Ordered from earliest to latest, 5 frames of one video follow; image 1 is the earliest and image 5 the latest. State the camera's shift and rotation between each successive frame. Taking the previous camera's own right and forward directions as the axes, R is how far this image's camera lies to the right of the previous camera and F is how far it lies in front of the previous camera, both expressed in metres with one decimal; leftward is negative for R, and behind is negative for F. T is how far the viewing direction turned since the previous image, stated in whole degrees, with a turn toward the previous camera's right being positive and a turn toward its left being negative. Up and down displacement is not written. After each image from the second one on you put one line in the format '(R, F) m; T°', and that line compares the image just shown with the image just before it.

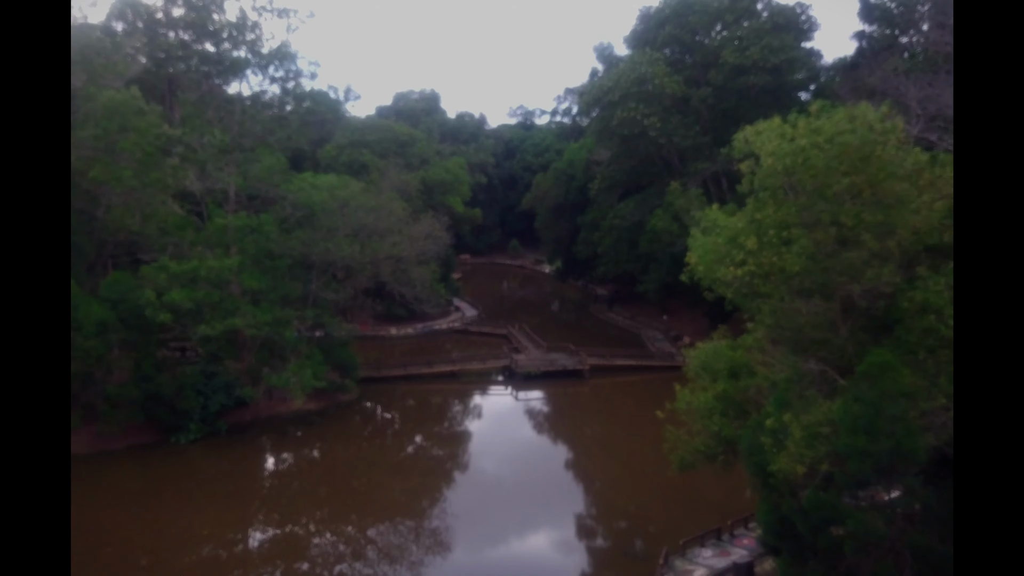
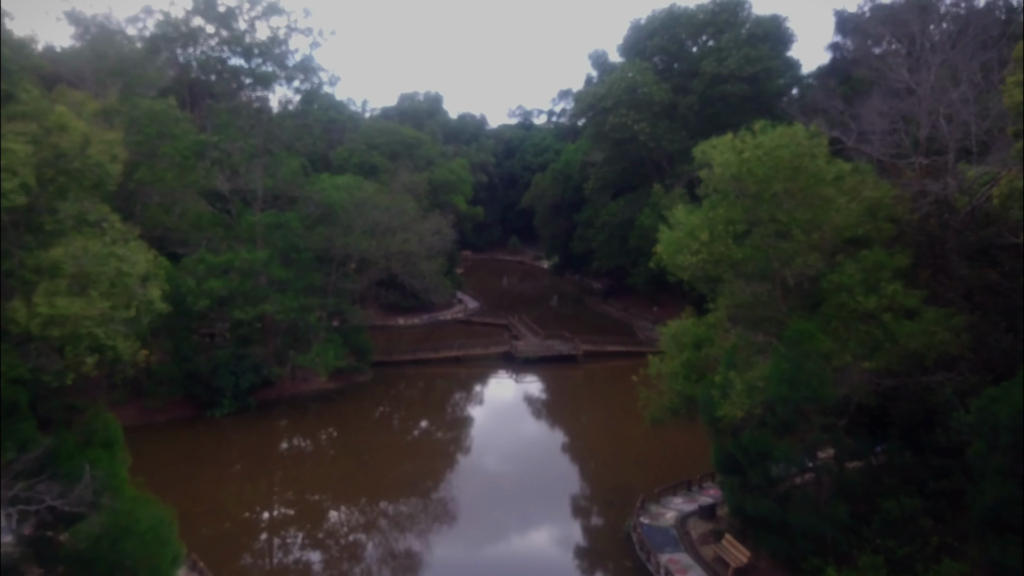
(0.0, -2.3) m; 0°
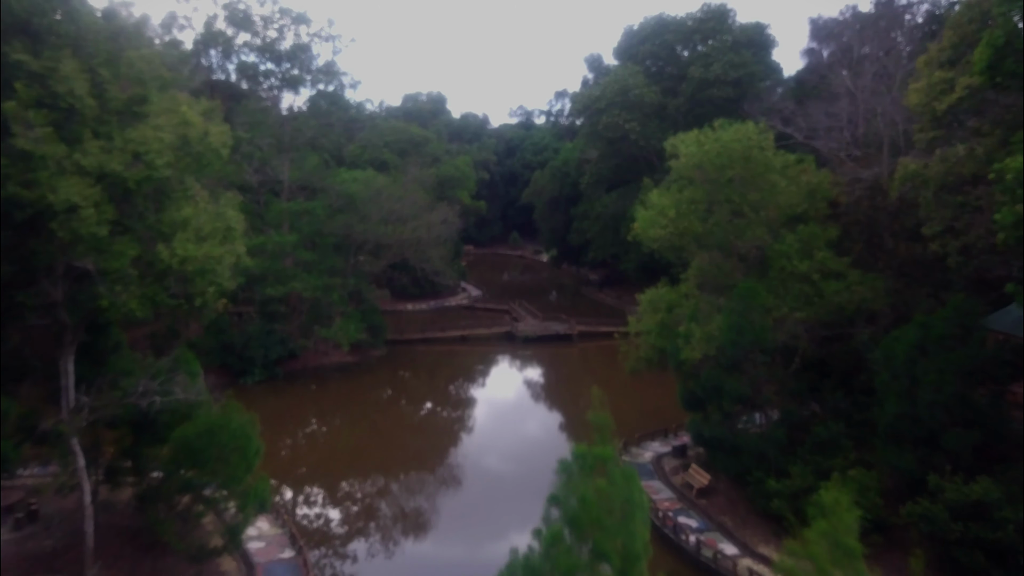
(0.0, -2.5) m; 0°
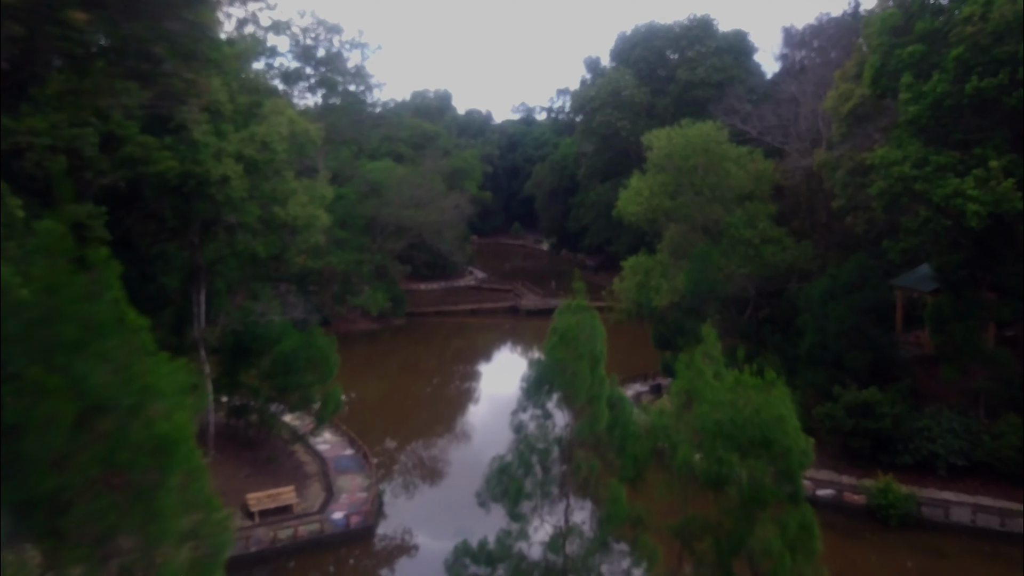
(-0.1, -3.8) m; 0°
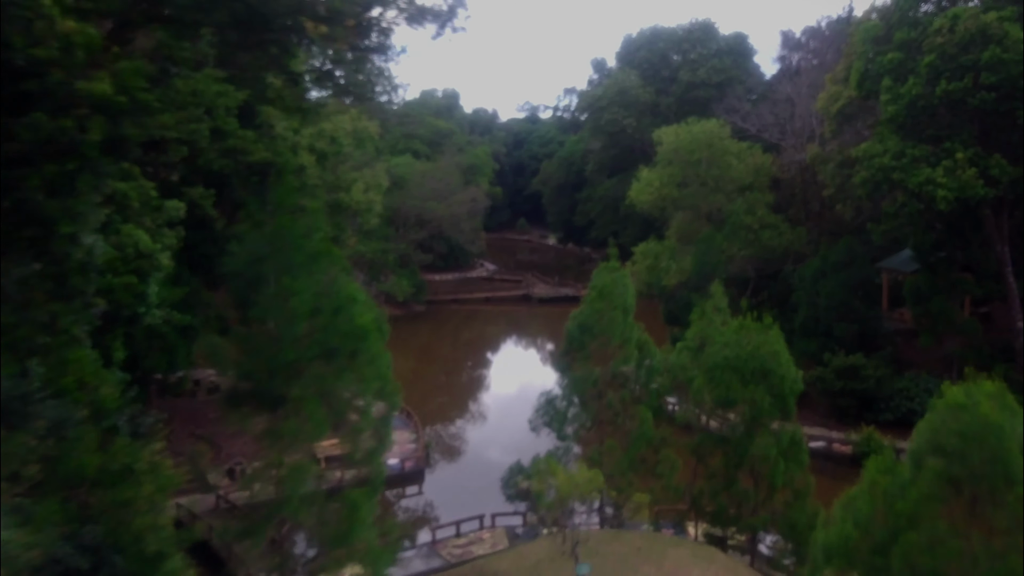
(-0.4, -2.0) m; 0°
